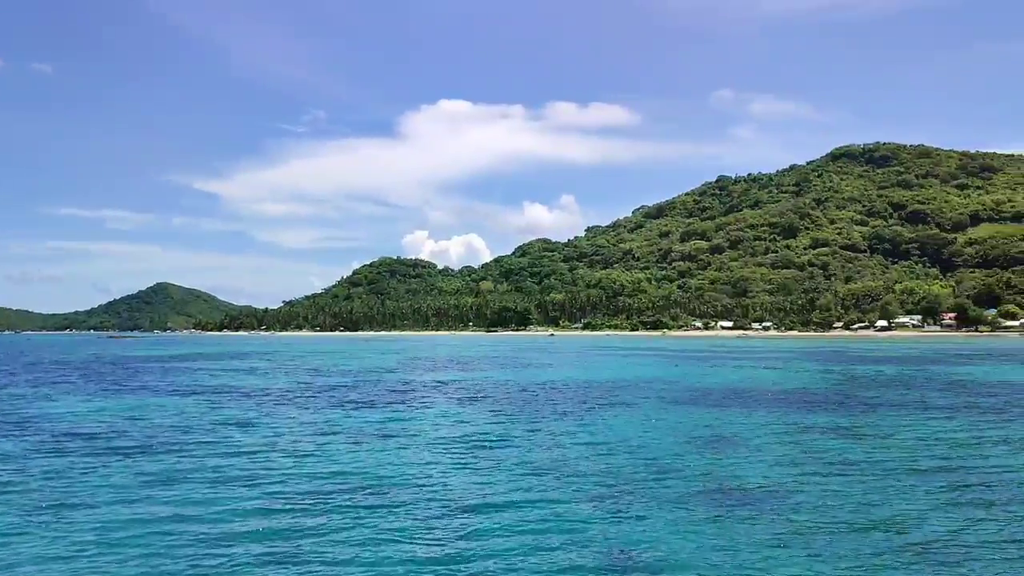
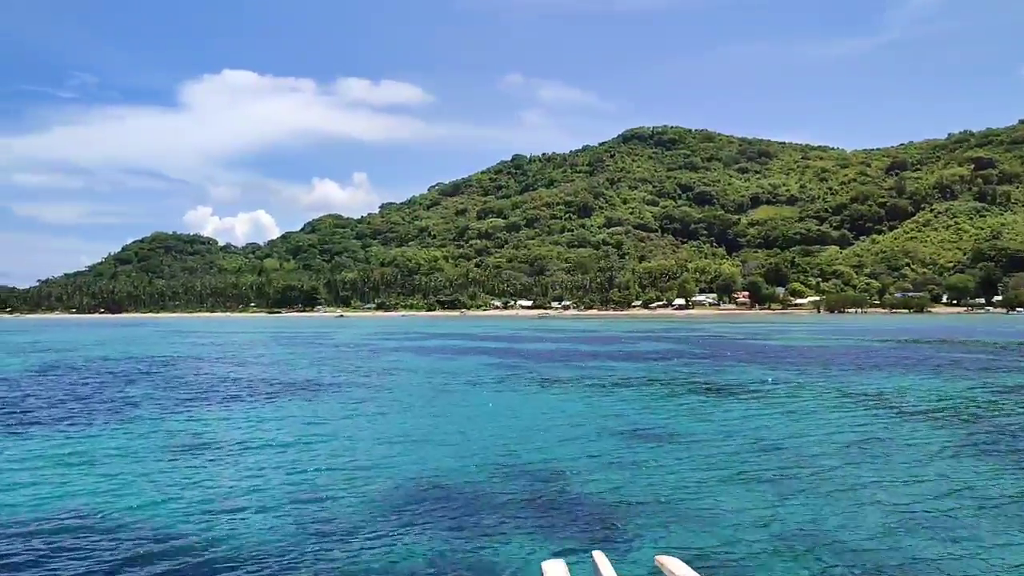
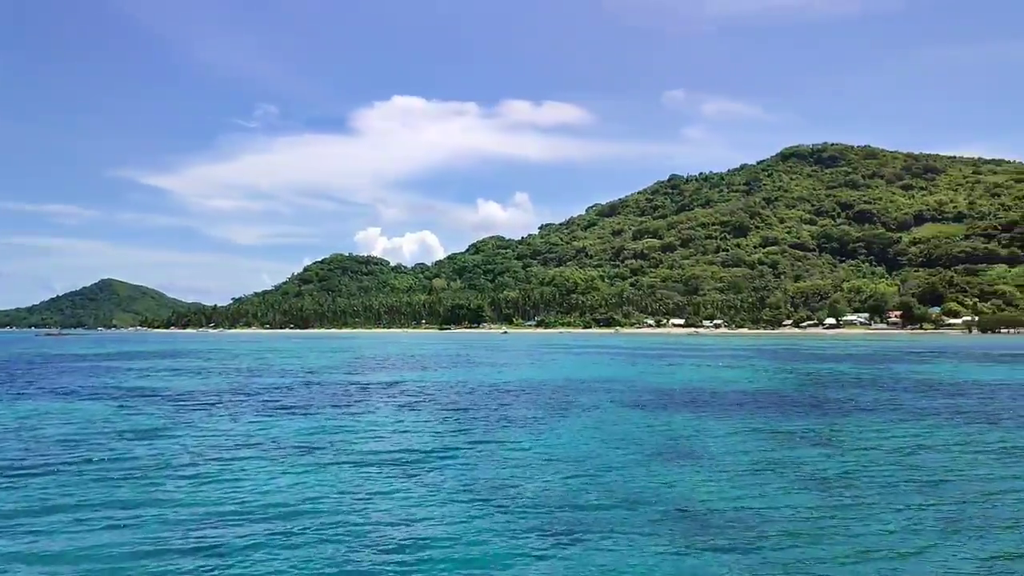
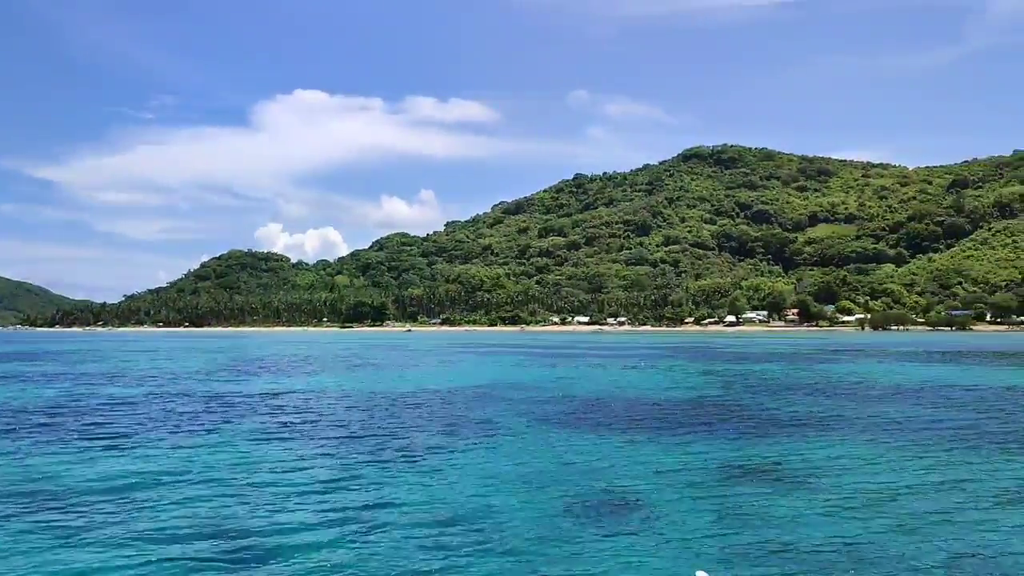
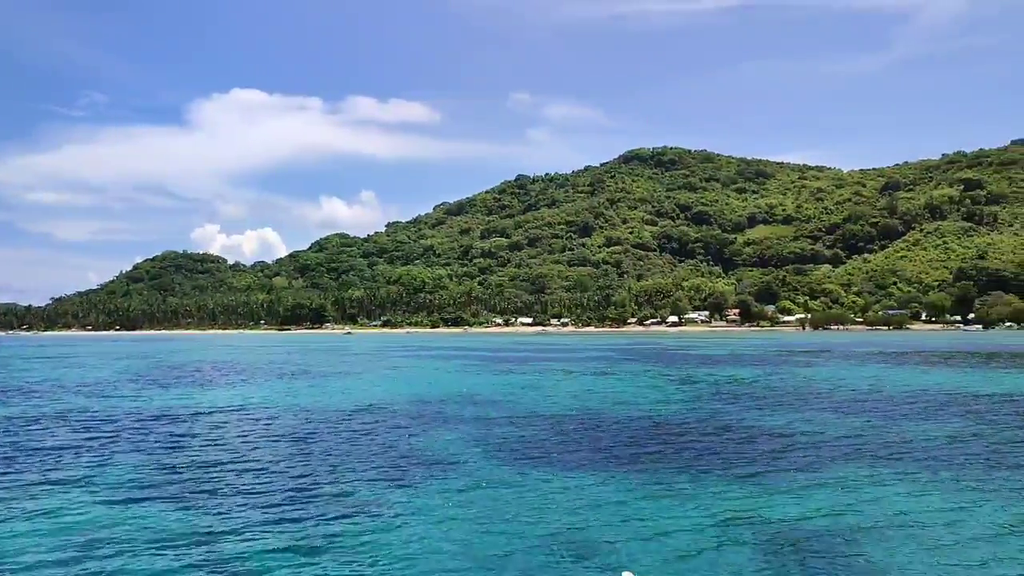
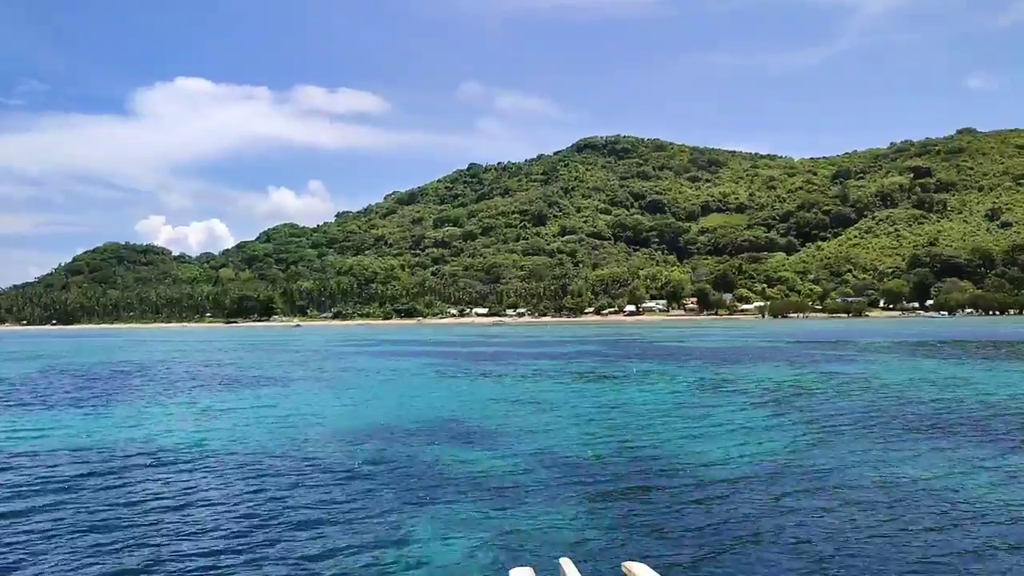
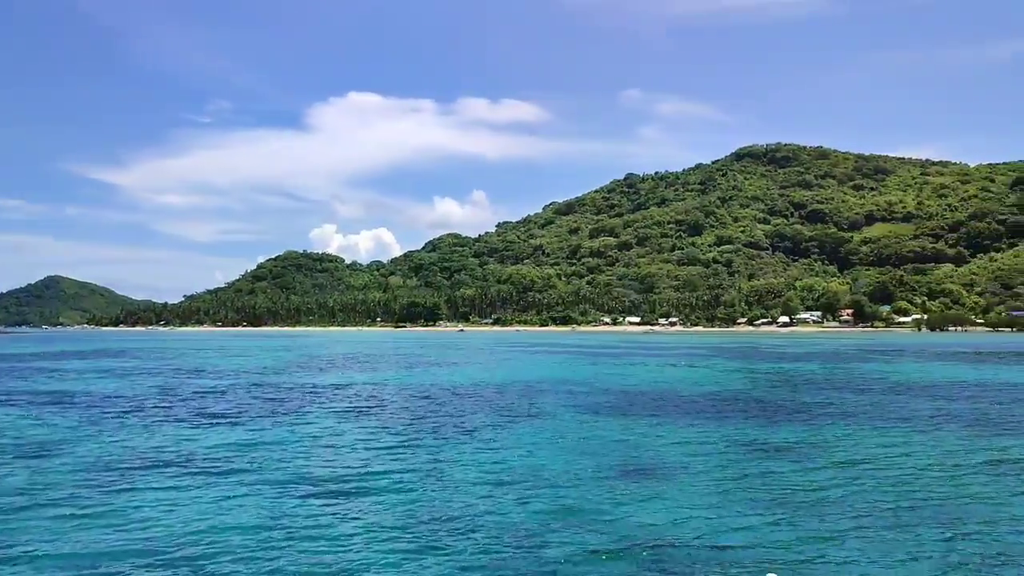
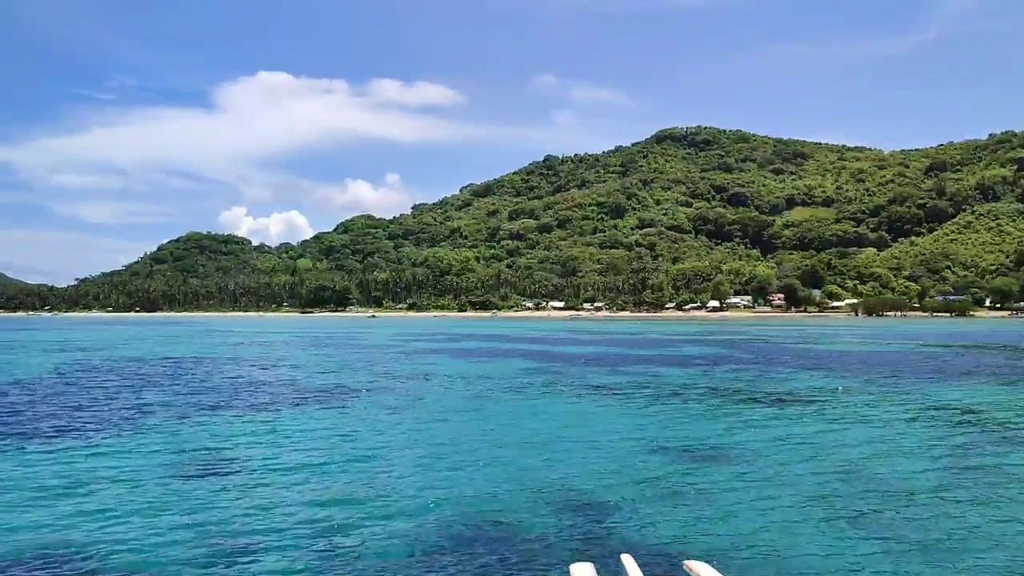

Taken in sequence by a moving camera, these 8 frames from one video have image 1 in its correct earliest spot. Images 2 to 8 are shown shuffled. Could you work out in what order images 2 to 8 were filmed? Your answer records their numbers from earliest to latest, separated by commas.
3, 7, 4, 5, 6, 2, 8
